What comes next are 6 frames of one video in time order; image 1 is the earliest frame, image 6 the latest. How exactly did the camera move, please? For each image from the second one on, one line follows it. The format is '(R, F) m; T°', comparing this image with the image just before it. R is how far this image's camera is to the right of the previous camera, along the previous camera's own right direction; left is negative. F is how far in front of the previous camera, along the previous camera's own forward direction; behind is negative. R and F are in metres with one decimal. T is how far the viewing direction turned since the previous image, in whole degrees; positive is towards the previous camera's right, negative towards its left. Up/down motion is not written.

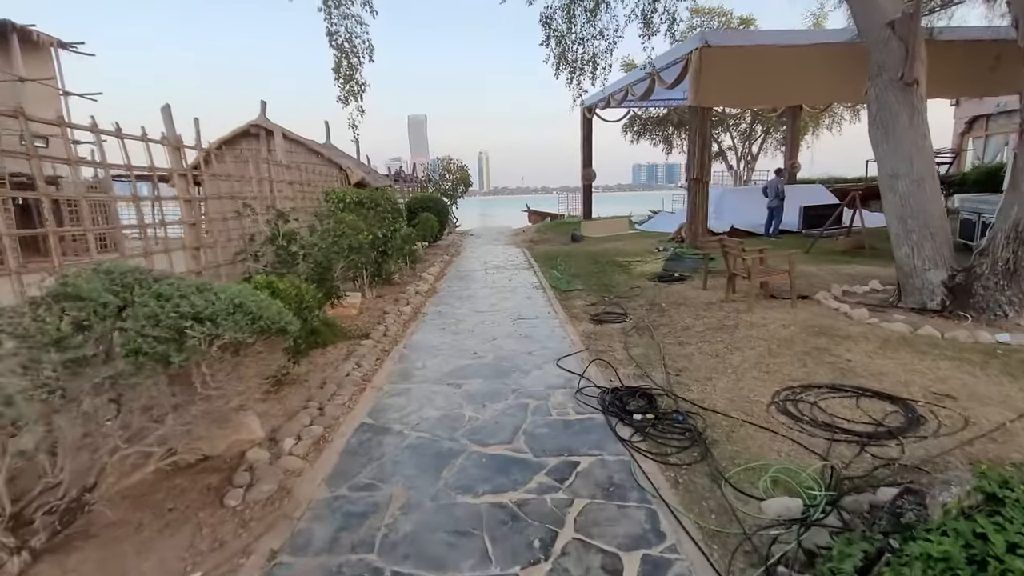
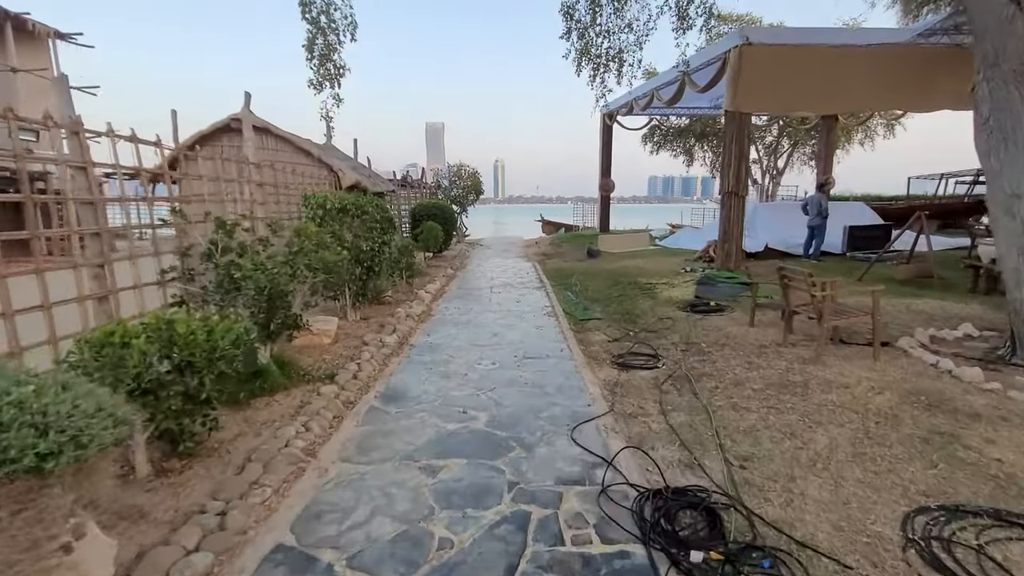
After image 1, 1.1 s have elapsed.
(+0.1, +1.1) m; -1°
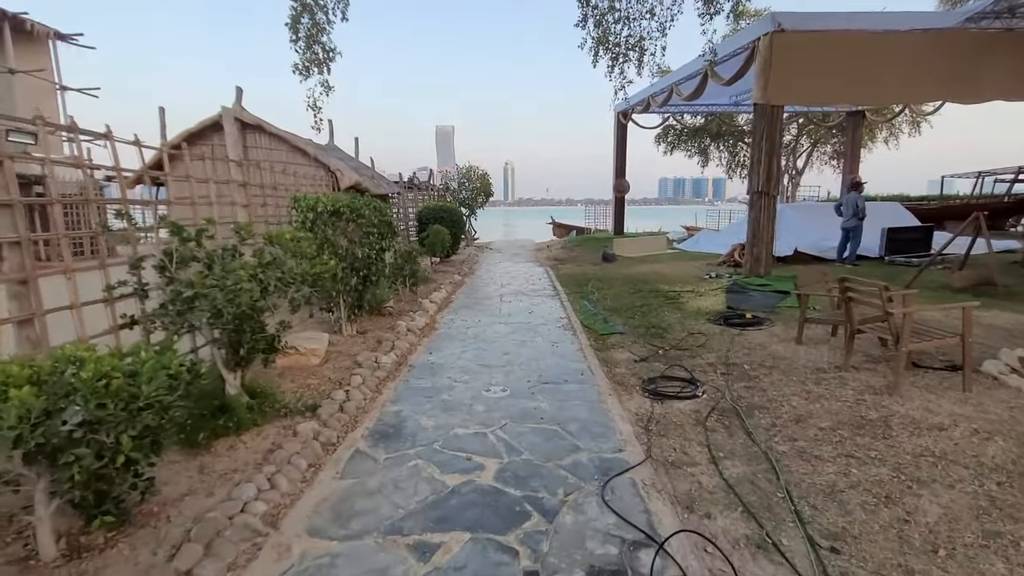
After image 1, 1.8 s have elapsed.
(0.0, +0.7) m; -1°
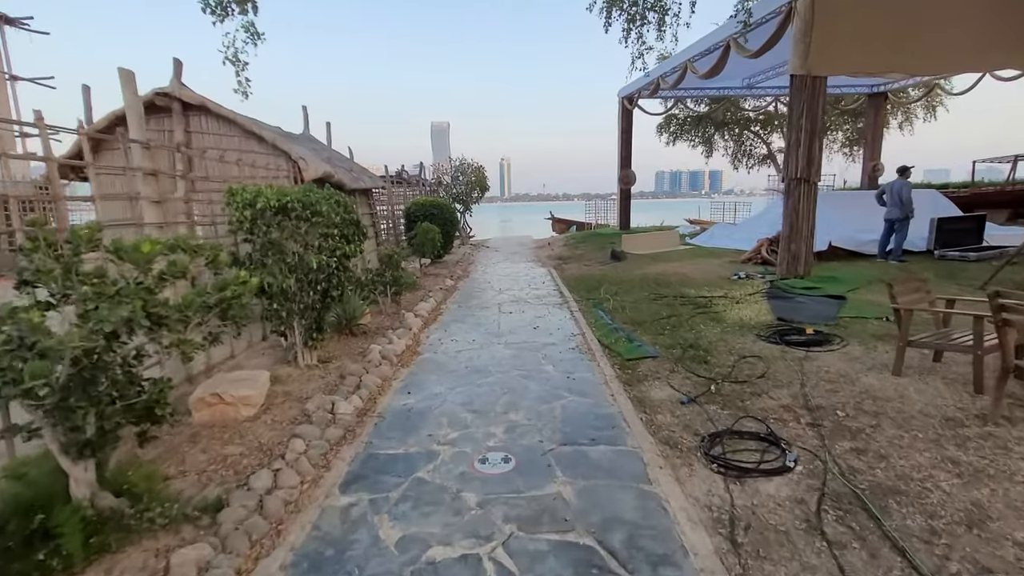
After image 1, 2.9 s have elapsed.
(0.0, +1.2) m; 0°
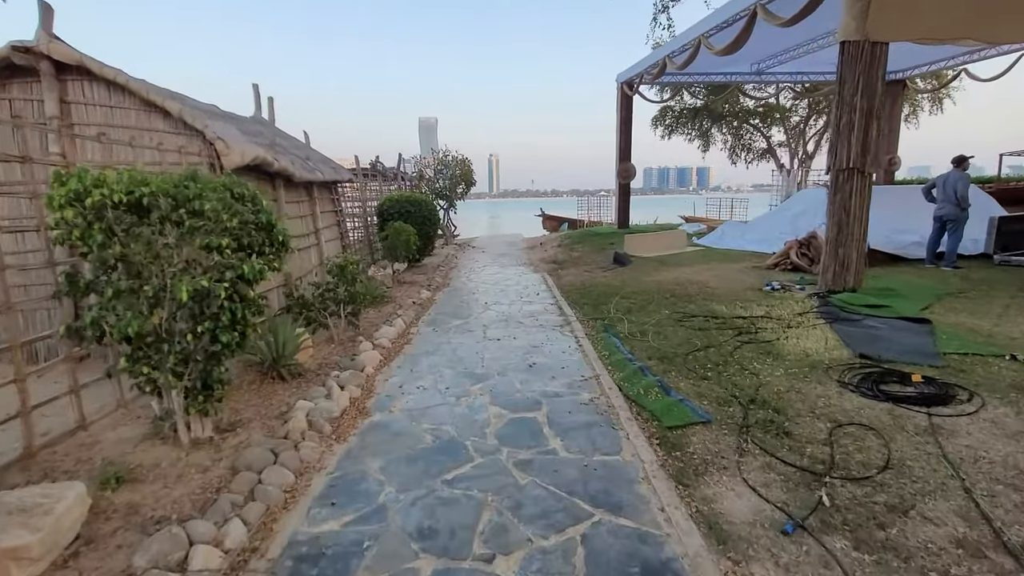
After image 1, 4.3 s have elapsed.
(0.0, +1.5) m; +1°
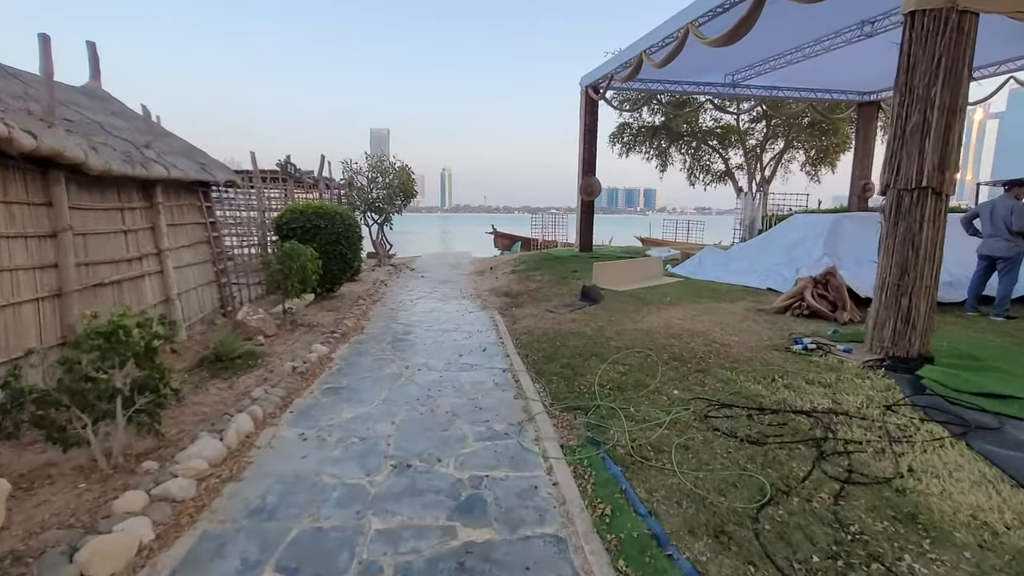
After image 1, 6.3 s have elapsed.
(+0.2, +2.2) m; +6°
